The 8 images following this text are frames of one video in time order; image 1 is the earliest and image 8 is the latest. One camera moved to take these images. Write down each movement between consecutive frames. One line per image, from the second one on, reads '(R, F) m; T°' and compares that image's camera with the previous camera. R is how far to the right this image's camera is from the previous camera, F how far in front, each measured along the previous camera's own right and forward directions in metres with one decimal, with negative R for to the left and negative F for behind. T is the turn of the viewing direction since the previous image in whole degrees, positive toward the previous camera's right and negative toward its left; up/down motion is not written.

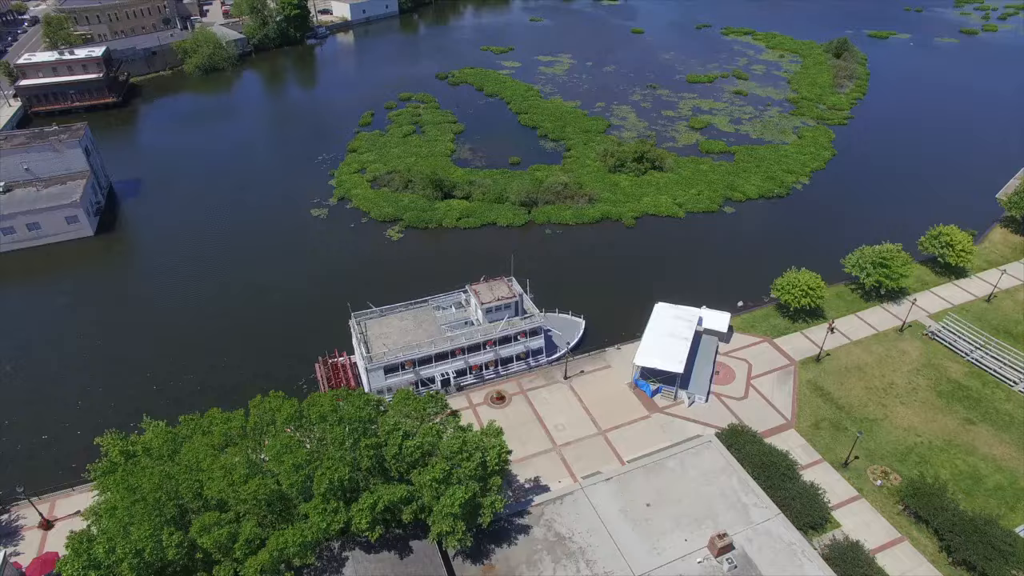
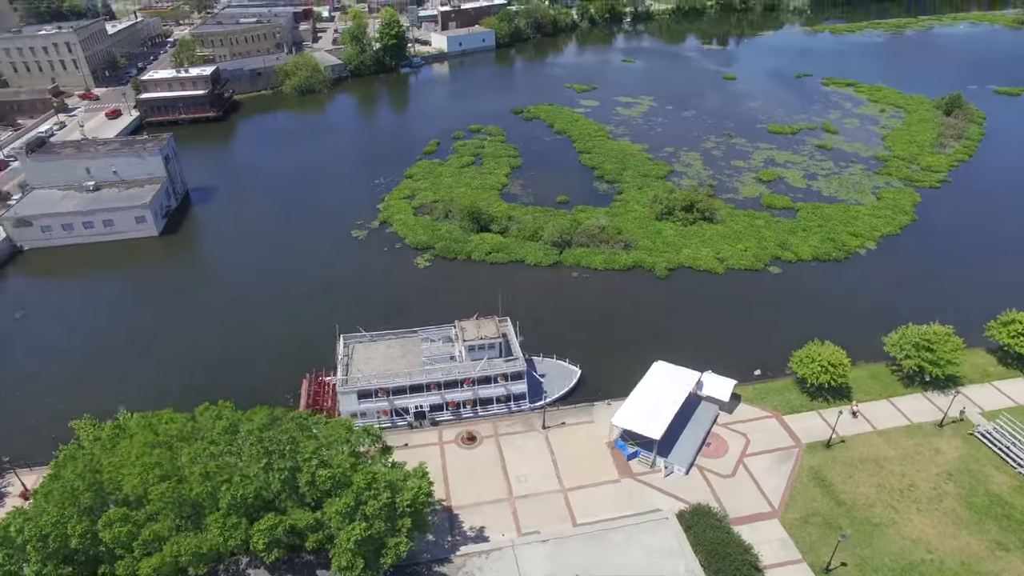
(+4.5, +0.8) m; -10°
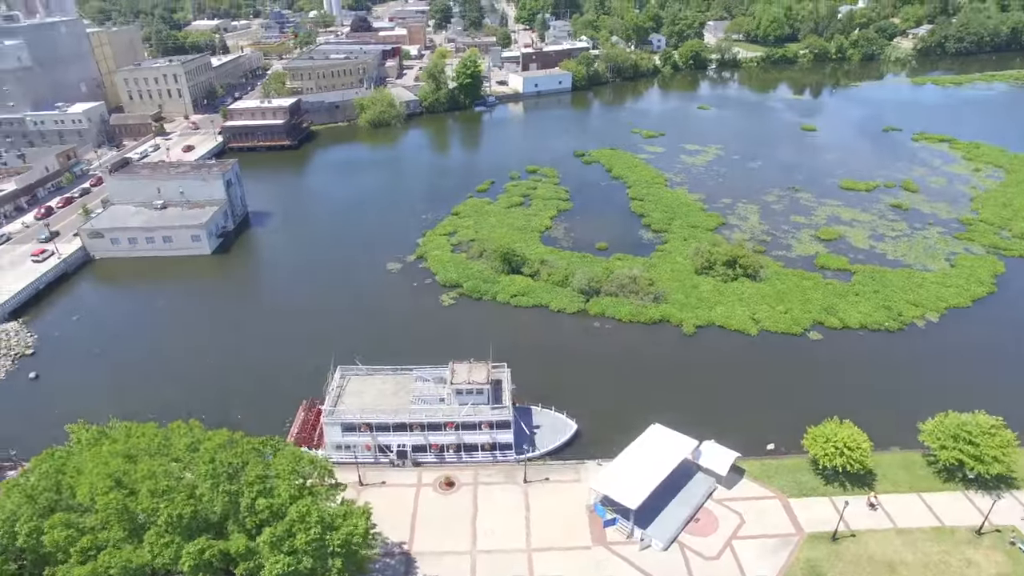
(+3.6, +0.7) m; -8°
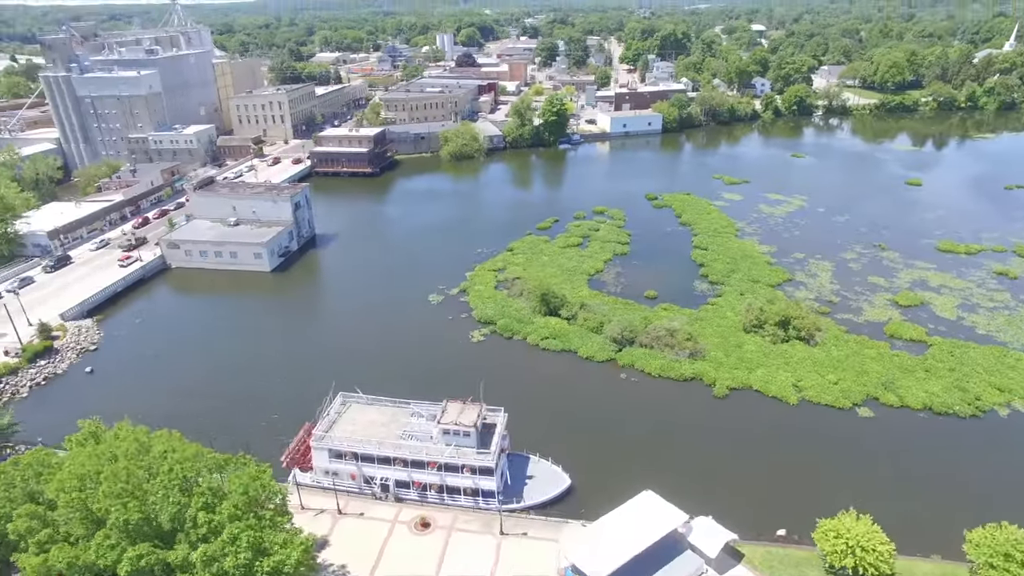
(+3.9, +1.0) m; -10°
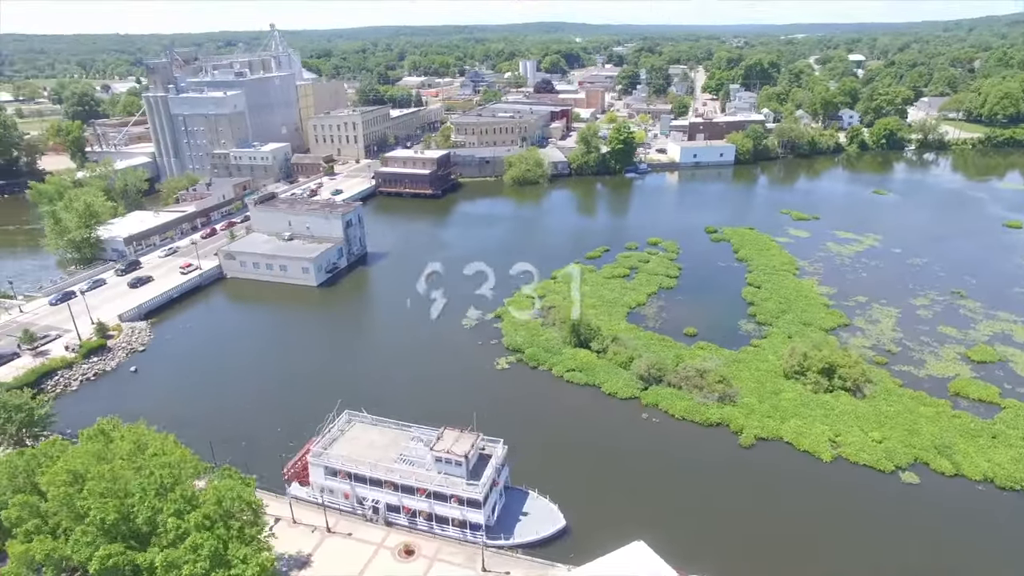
(+2.9, +0.8) m; -8°
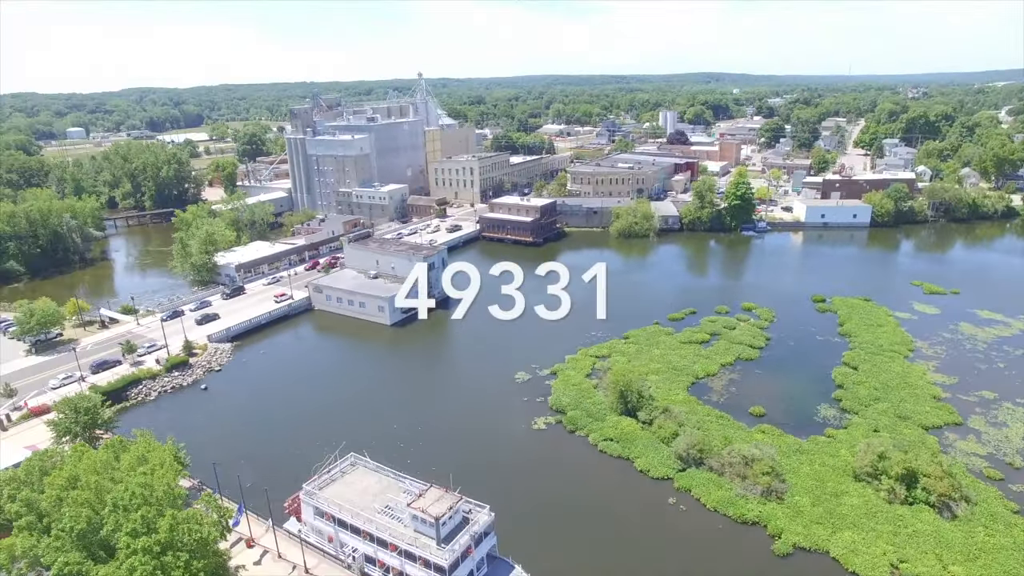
(+5.2, +1.7) m; -14°
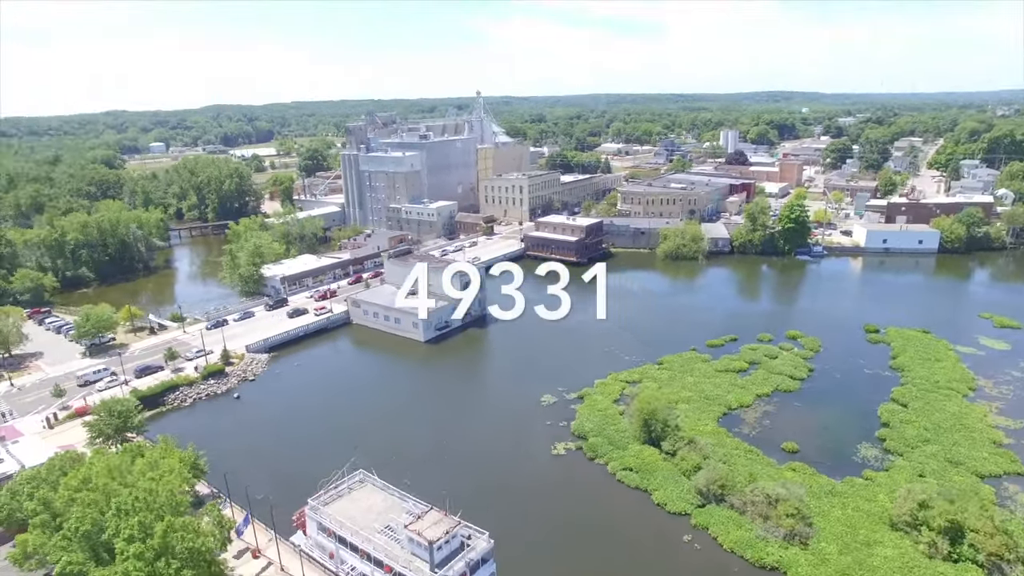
(+1.9, +0.6) m; -6°
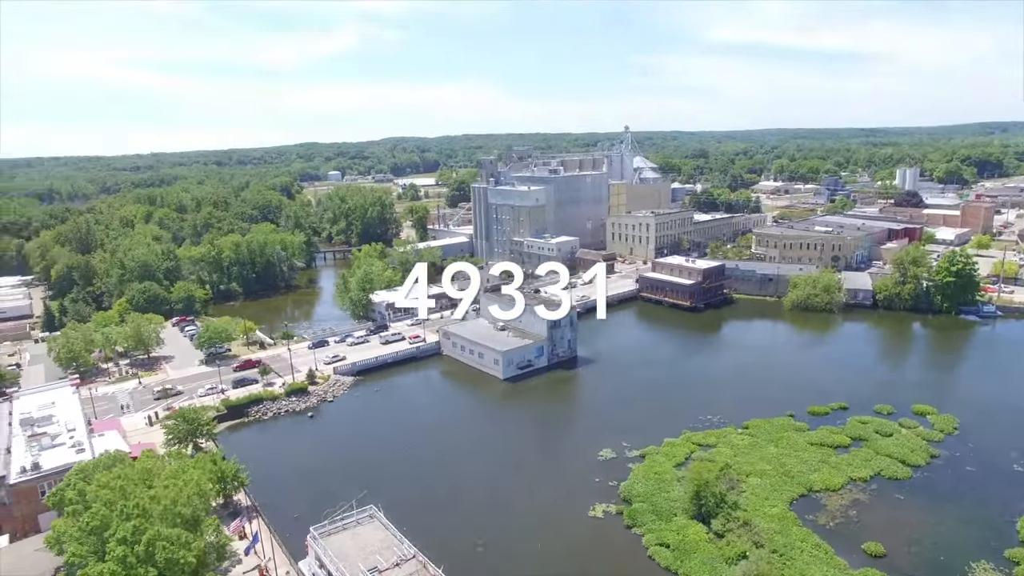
(+5.5, +2.2) m; -15°
